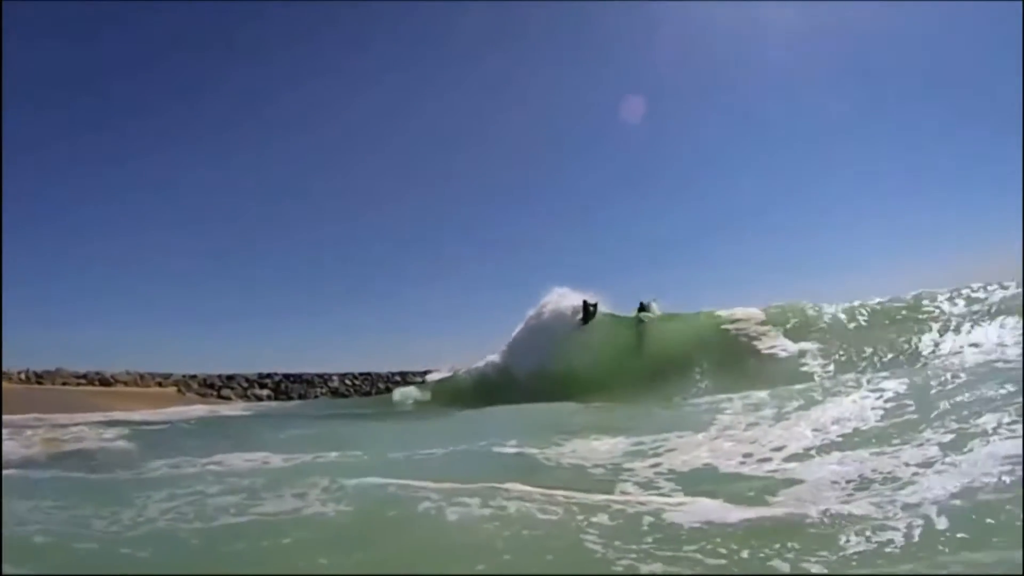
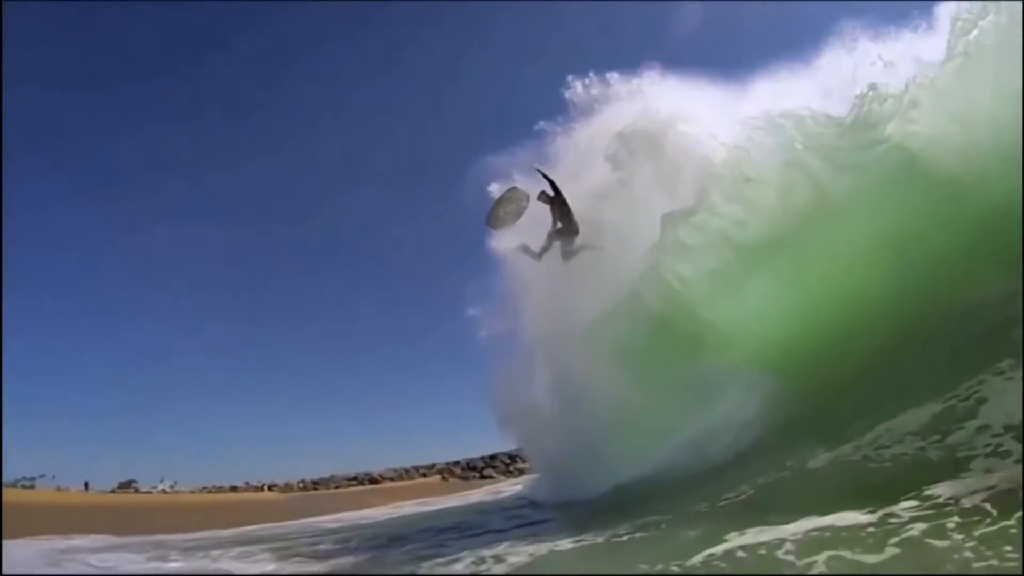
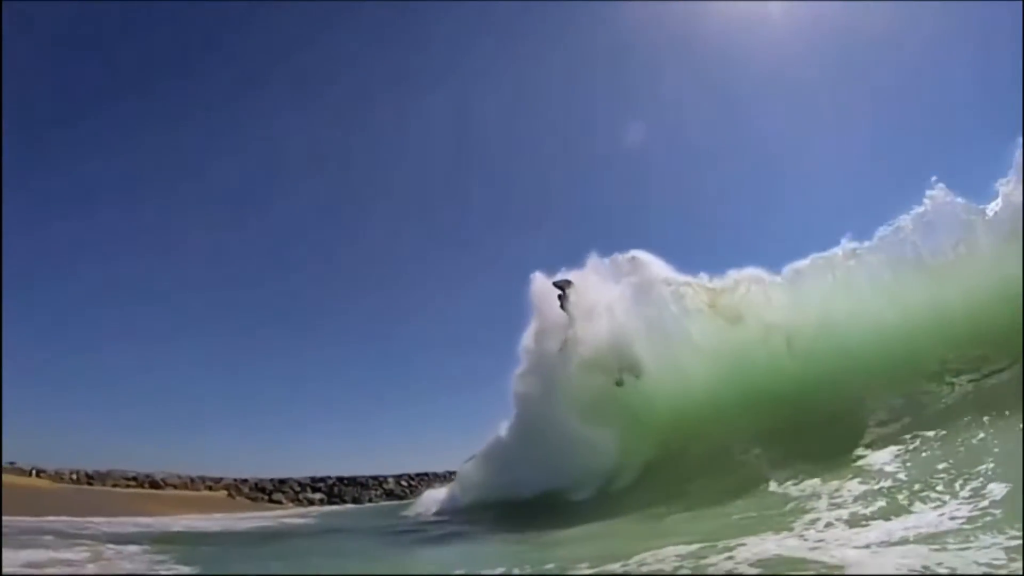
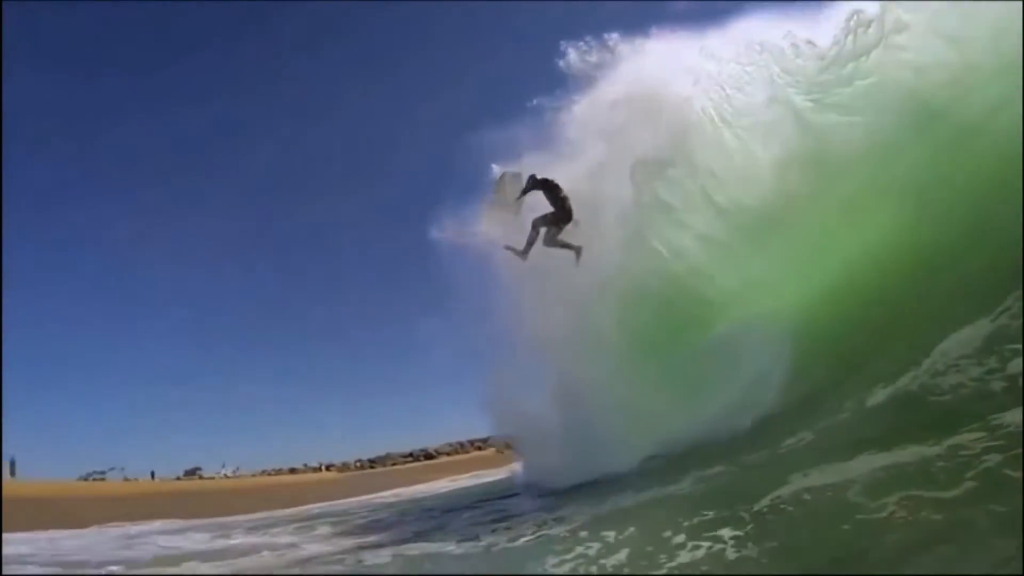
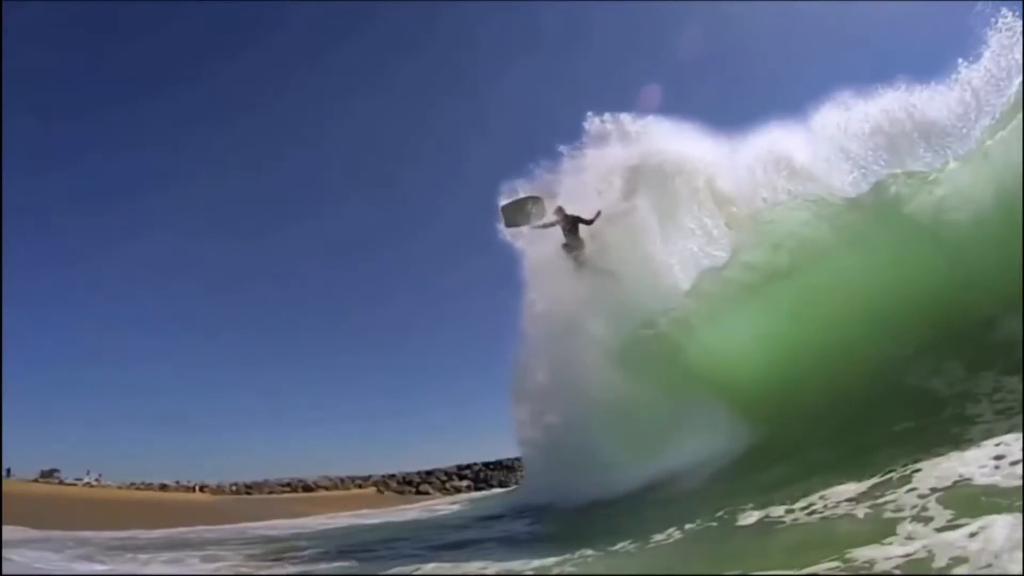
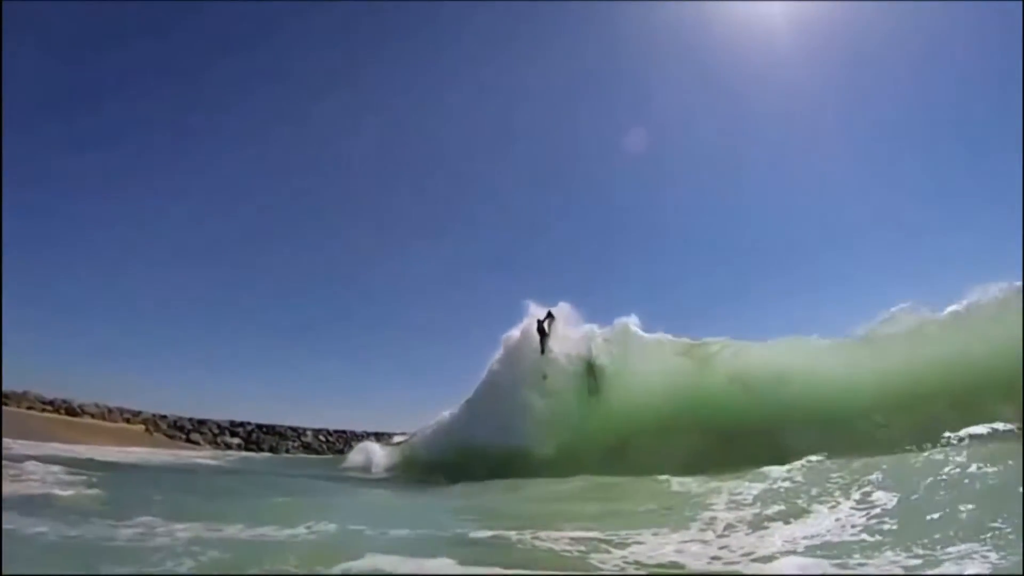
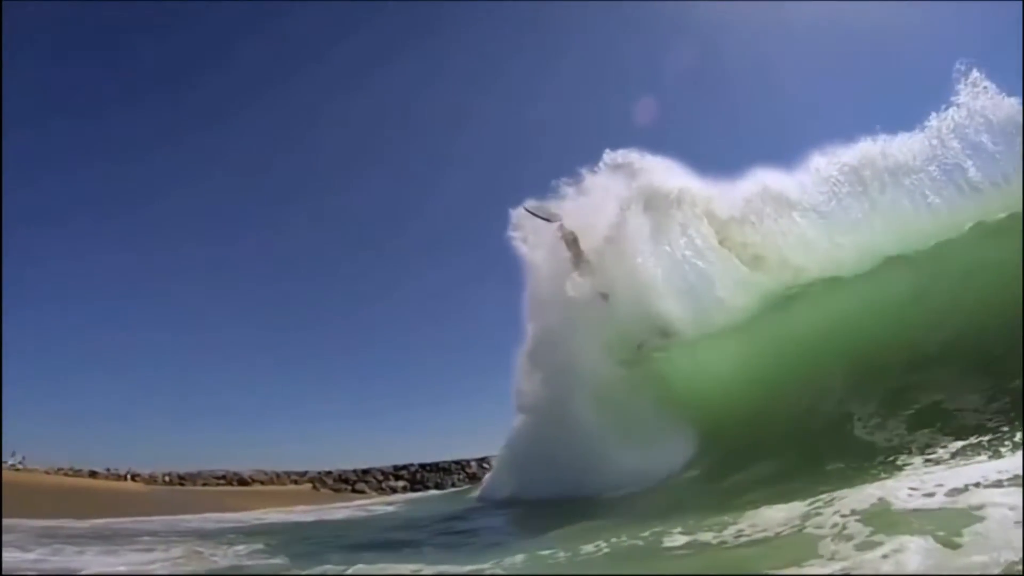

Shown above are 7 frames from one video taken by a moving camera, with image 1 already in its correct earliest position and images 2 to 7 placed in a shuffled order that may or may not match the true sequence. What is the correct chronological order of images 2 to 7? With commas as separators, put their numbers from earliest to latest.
6, 3, 7, 5, 2, 4
